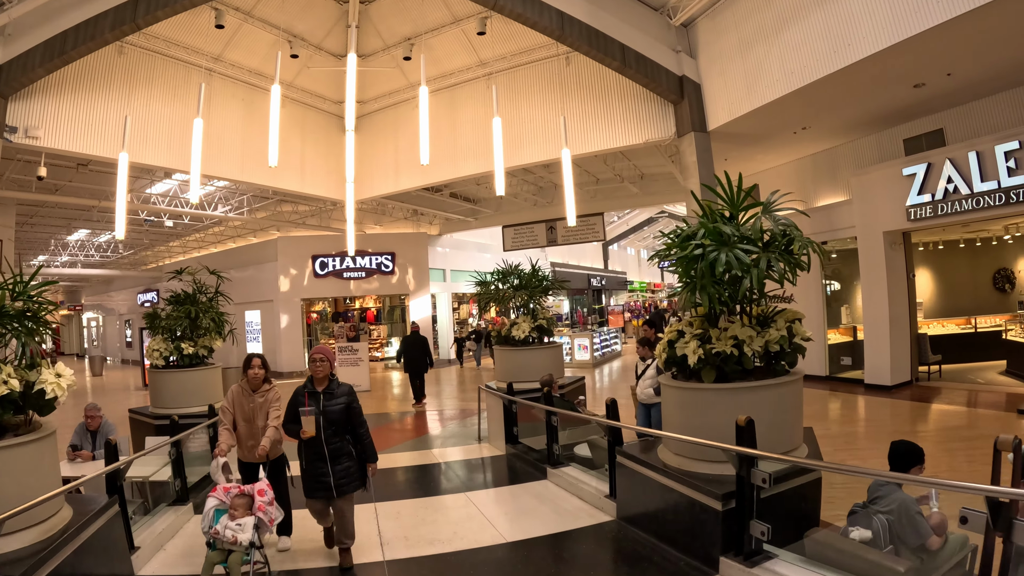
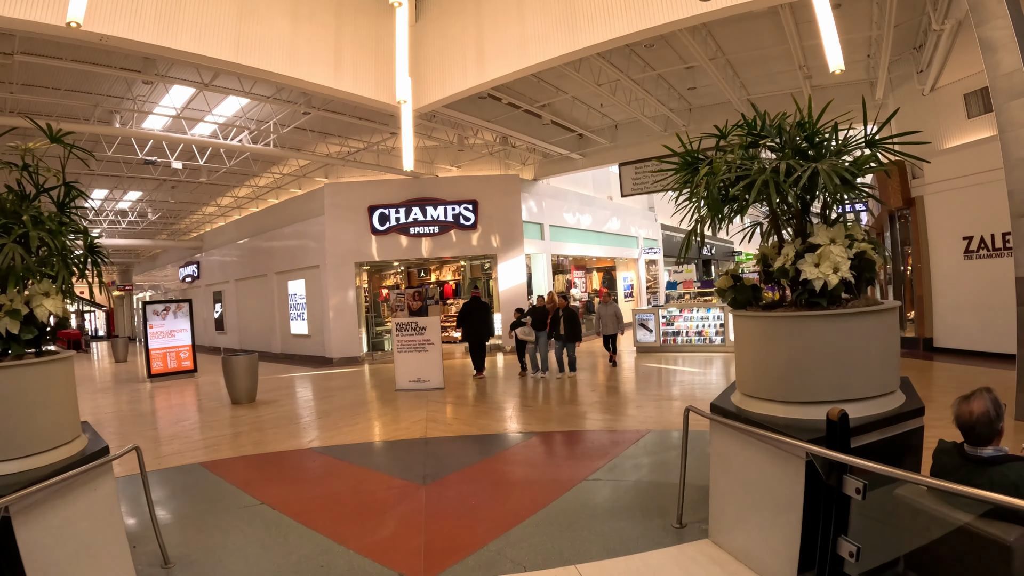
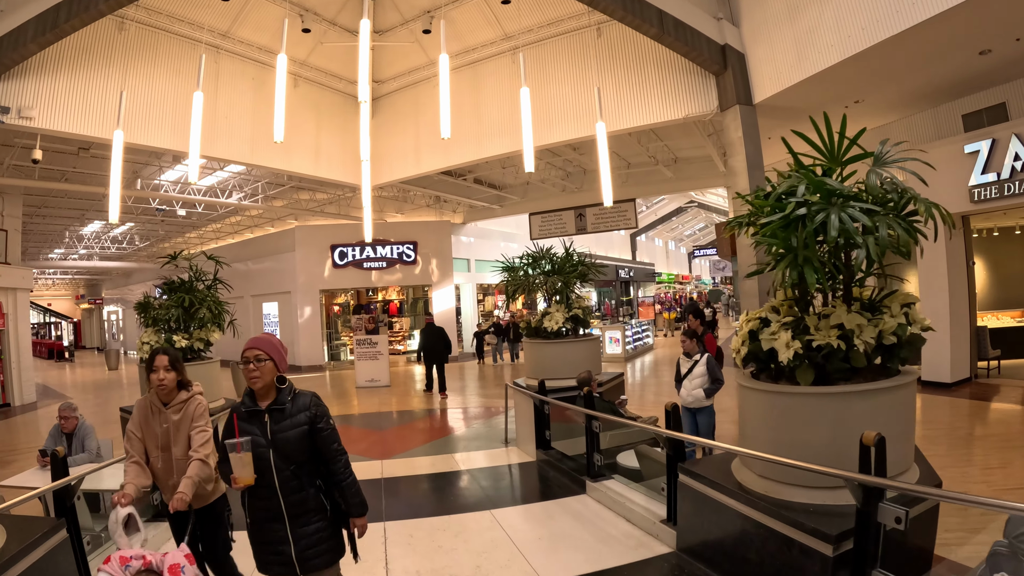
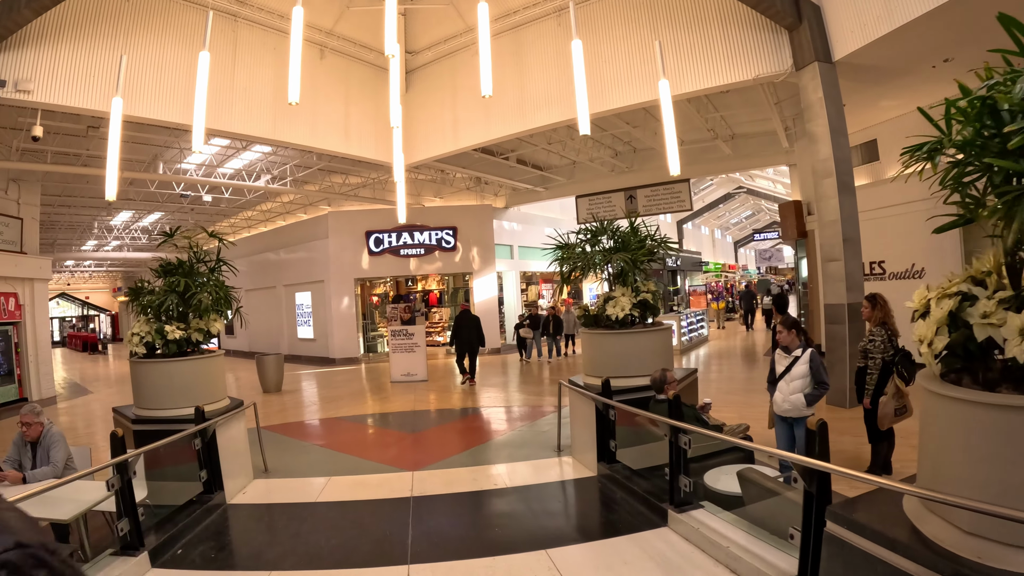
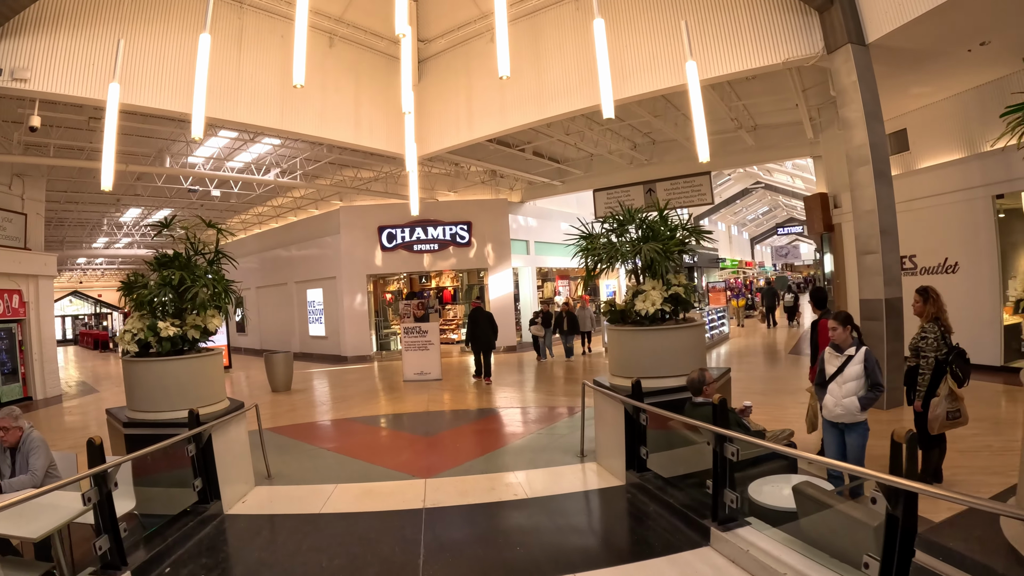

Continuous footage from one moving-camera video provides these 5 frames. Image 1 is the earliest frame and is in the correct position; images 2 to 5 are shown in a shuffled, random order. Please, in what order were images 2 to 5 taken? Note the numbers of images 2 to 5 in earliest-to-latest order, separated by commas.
3, 4, 5, 2
